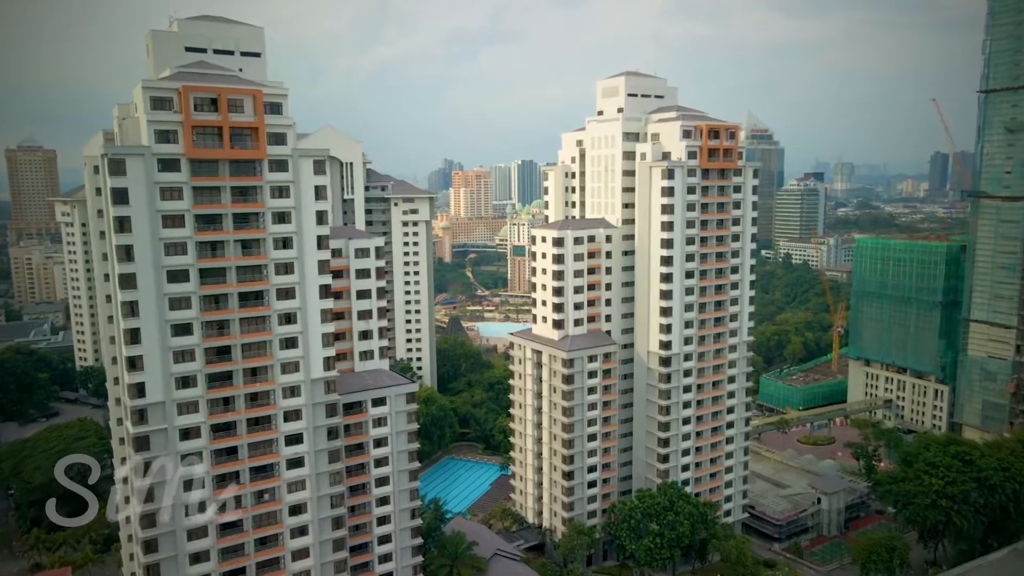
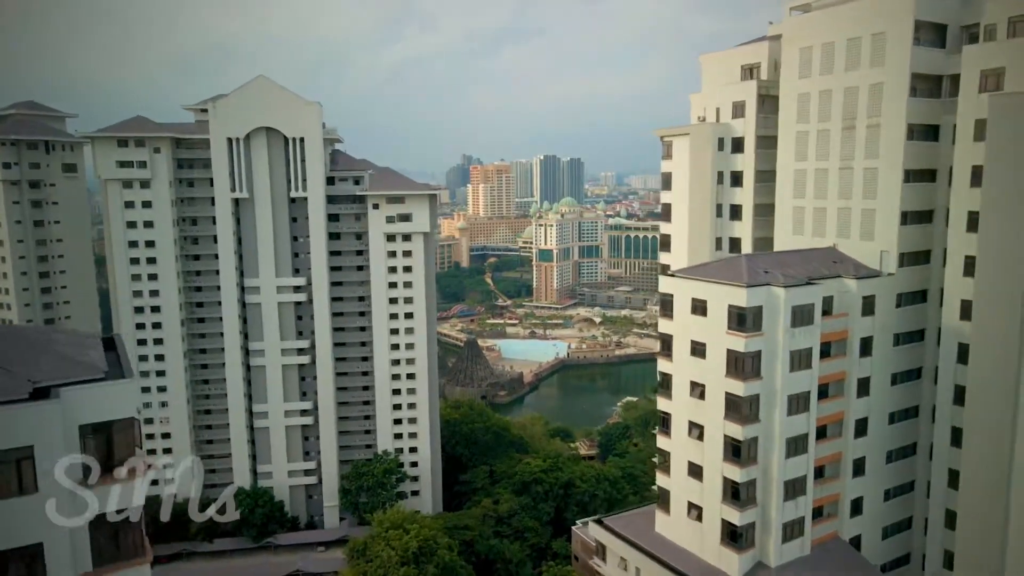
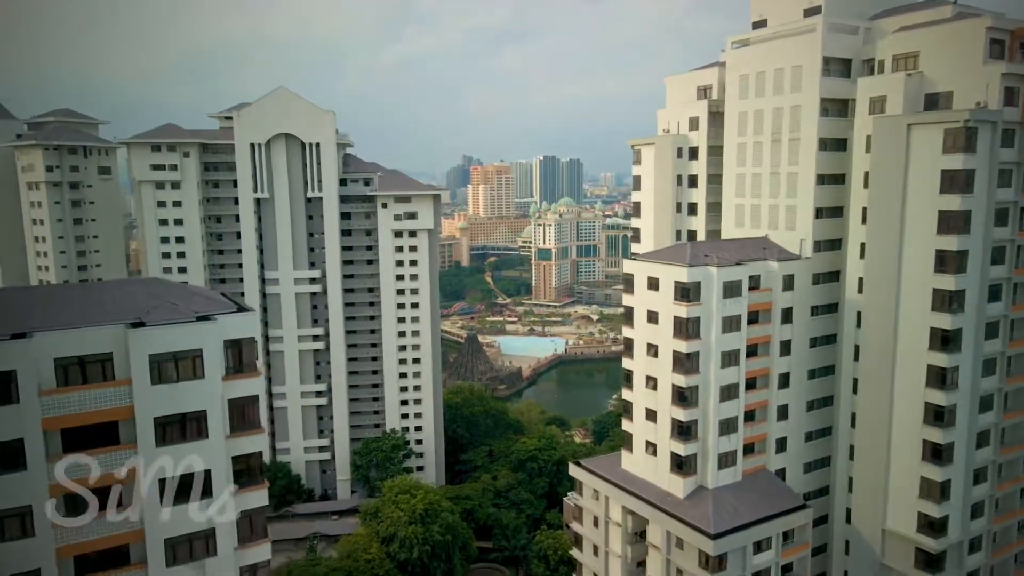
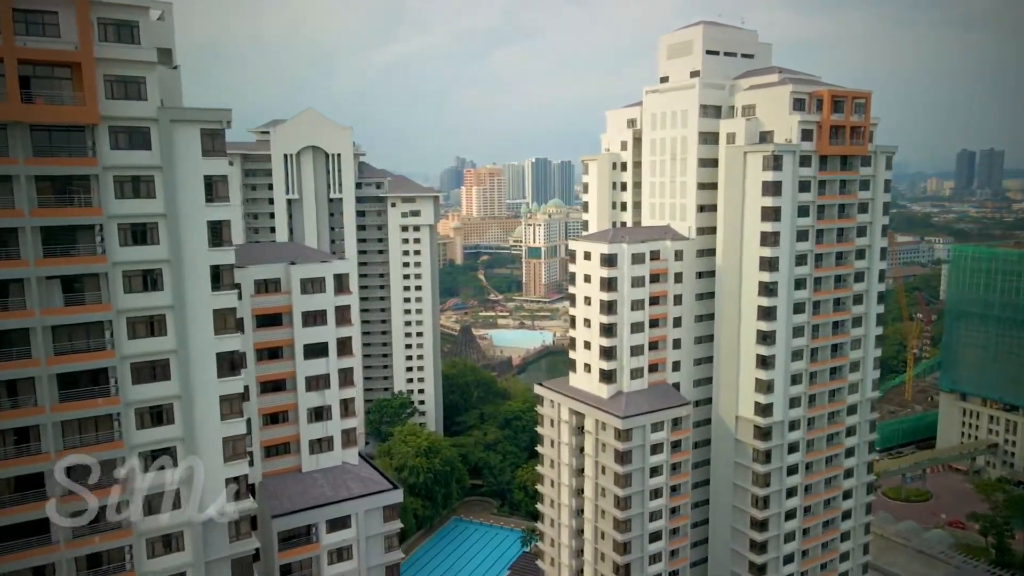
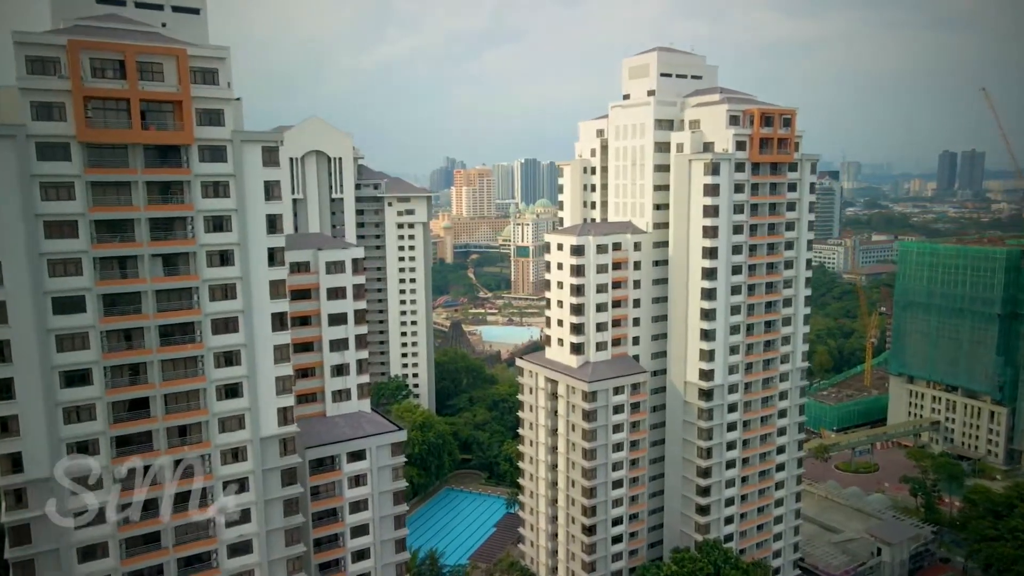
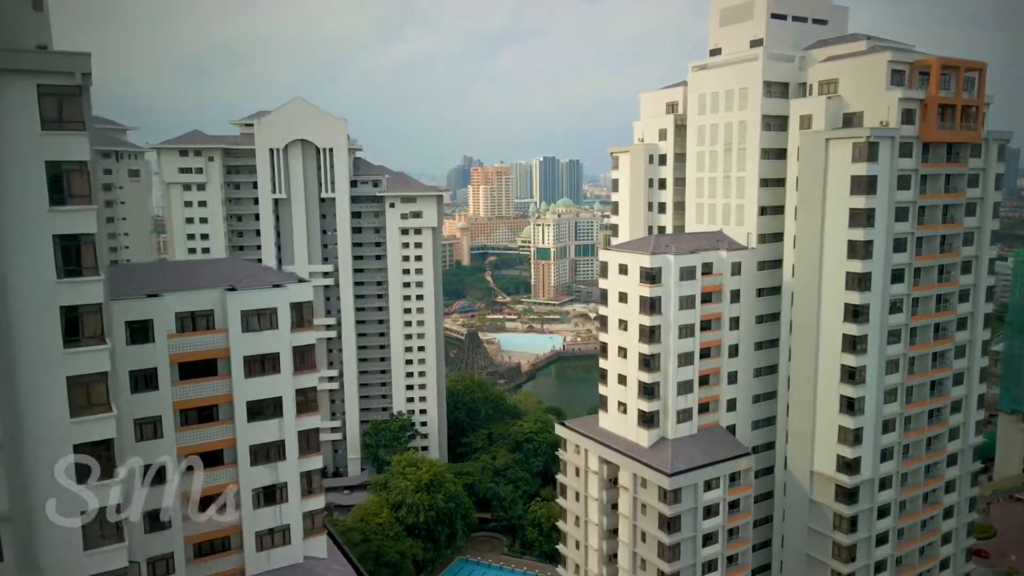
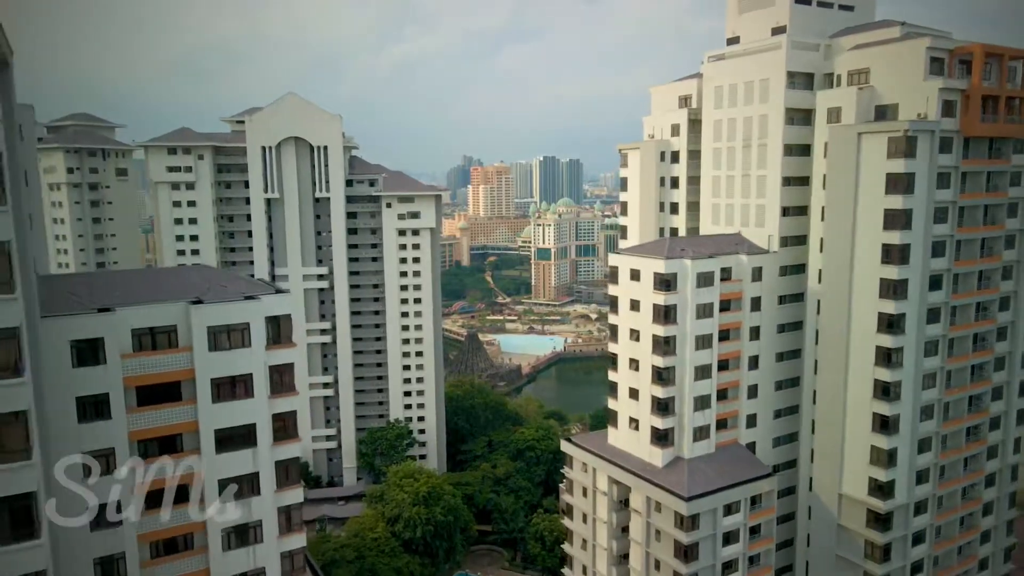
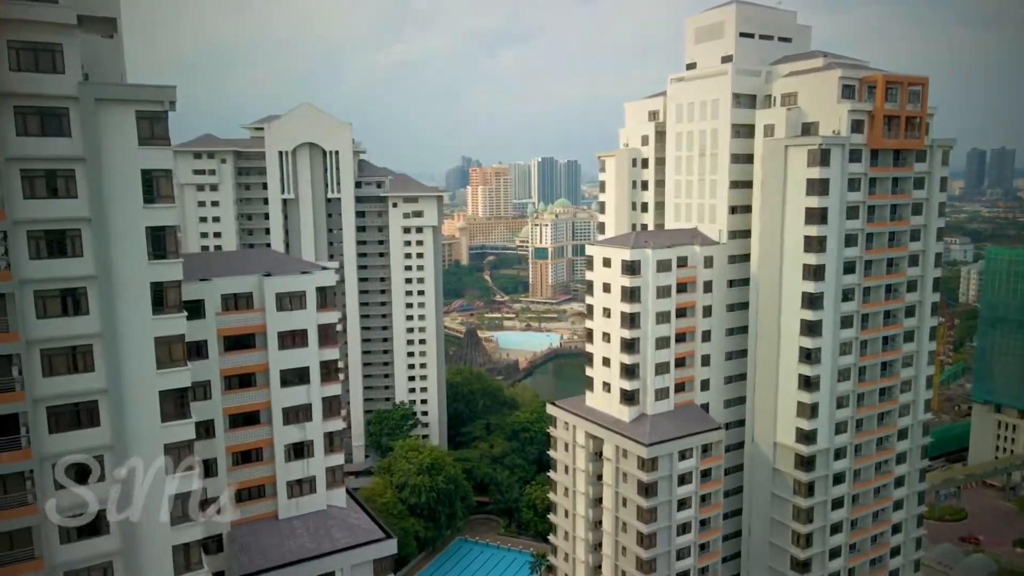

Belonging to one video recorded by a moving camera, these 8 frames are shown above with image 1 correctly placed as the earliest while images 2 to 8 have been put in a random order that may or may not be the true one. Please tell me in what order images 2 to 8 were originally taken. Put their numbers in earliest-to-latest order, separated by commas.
5, 4, 8, 6, 7, 3, 2
